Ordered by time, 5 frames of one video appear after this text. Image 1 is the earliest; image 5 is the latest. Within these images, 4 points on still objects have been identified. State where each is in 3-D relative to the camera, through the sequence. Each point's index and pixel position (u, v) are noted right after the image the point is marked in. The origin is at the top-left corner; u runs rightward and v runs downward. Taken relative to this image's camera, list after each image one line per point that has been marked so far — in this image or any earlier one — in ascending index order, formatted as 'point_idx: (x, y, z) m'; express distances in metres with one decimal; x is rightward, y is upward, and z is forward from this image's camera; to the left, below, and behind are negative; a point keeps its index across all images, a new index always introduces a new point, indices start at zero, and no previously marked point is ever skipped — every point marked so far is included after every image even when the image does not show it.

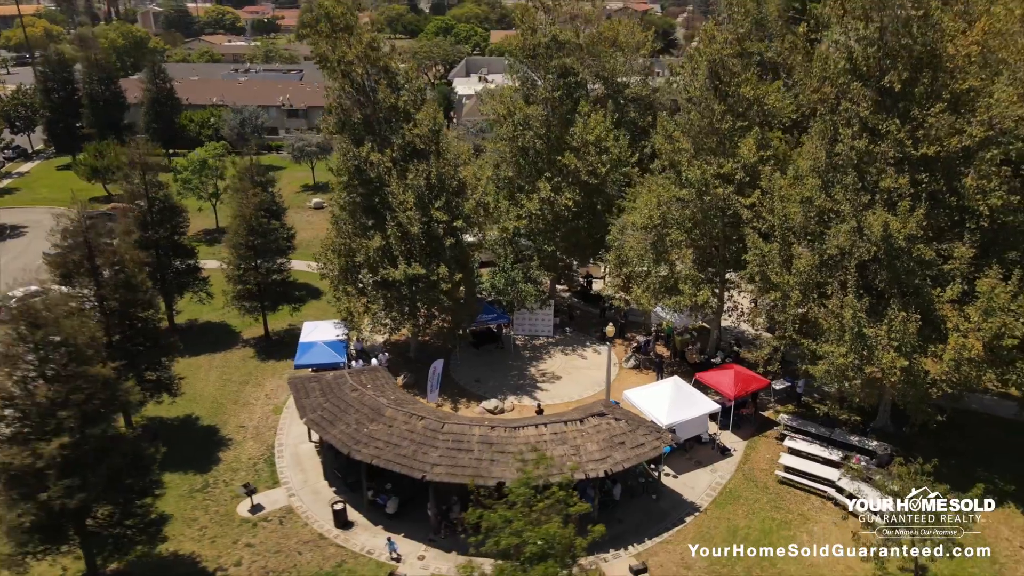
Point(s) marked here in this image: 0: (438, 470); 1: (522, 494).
0: (-1.9, -4.7, +19.1) m
1: (+0.2, -4.1, +14.6) m
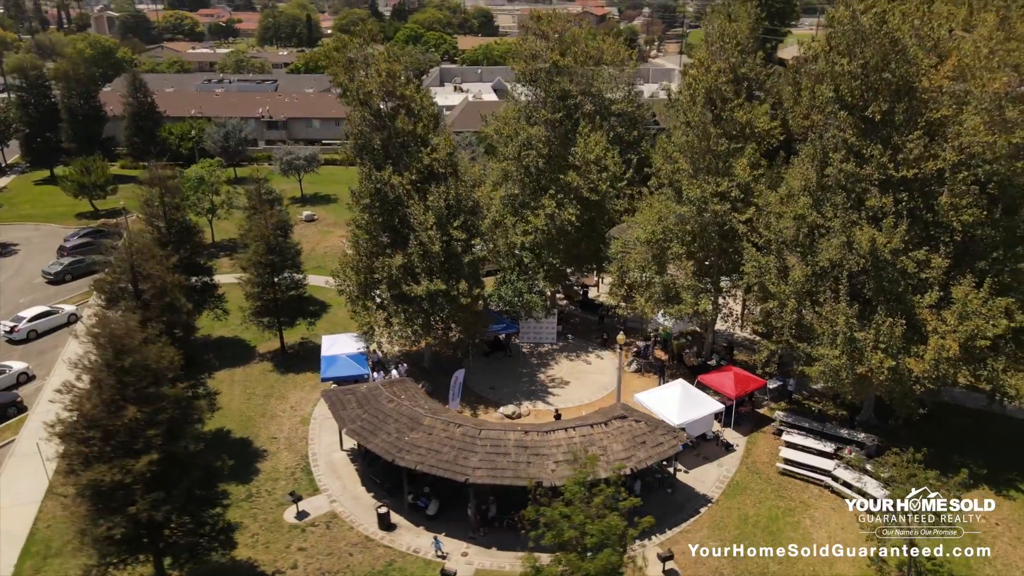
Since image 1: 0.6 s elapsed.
0: (-0.9, -5.2, +20.8) m
1: (+1.5, -4.5, +16.5) m
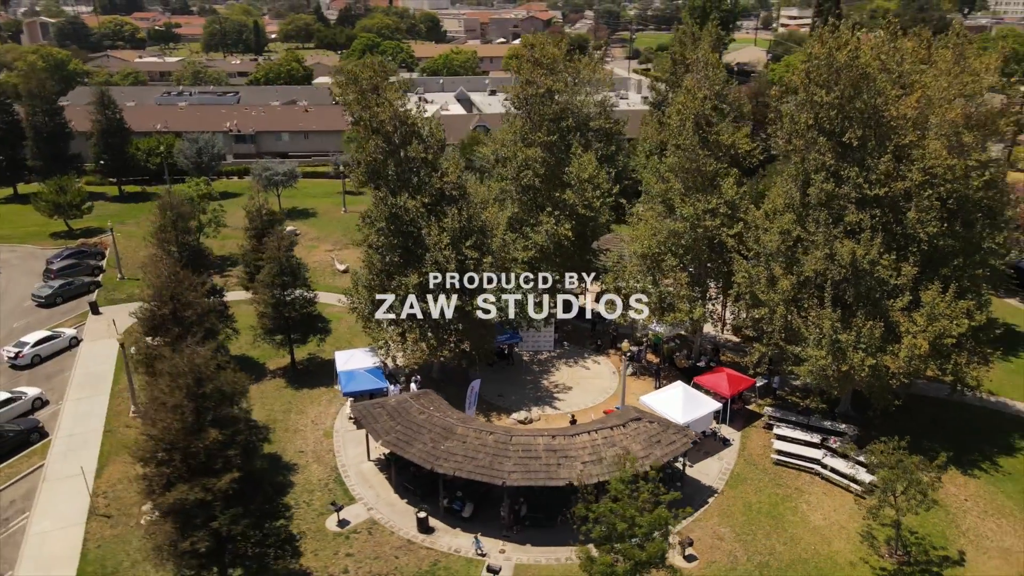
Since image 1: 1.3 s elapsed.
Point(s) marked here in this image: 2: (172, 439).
0: (+0.1, -5.8, +22.7) m
1: (+2.8, -5.0, +18.5) m
2: (-8.3, -3.7, +18.1) m
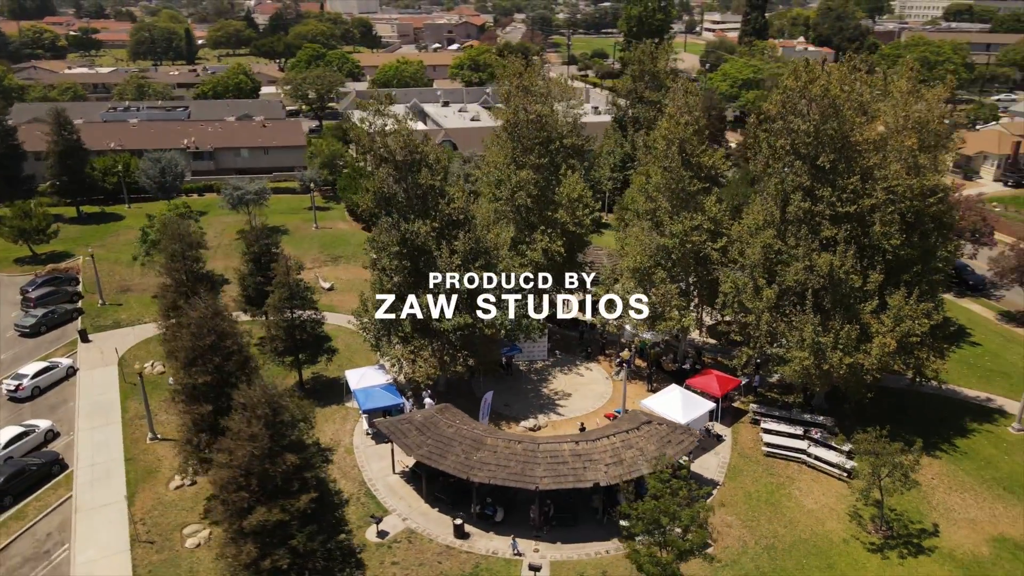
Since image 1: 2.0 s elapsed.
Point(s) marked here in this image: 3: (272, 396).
0: (+1.2, -6.5, +24.8) m
1: (+4.2, -5.6, +20.9) m
2: (-6.9, -4.7, +19.4) m
3: (-6.4, -2.9, +19.6) m
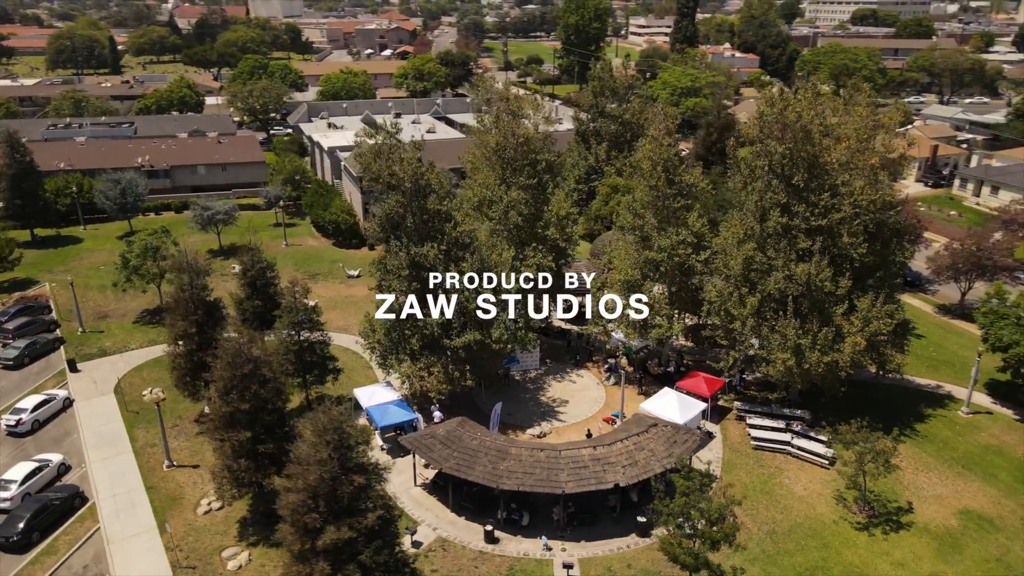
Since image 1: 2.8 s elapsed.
0: (+2.2, -7.1, +26.8) m
1: (+5.5, -6.2, +23.2) m
2: (-5.4, -5.6, +20.7) m
3: (-5.0, -3.8, +21.0) m
